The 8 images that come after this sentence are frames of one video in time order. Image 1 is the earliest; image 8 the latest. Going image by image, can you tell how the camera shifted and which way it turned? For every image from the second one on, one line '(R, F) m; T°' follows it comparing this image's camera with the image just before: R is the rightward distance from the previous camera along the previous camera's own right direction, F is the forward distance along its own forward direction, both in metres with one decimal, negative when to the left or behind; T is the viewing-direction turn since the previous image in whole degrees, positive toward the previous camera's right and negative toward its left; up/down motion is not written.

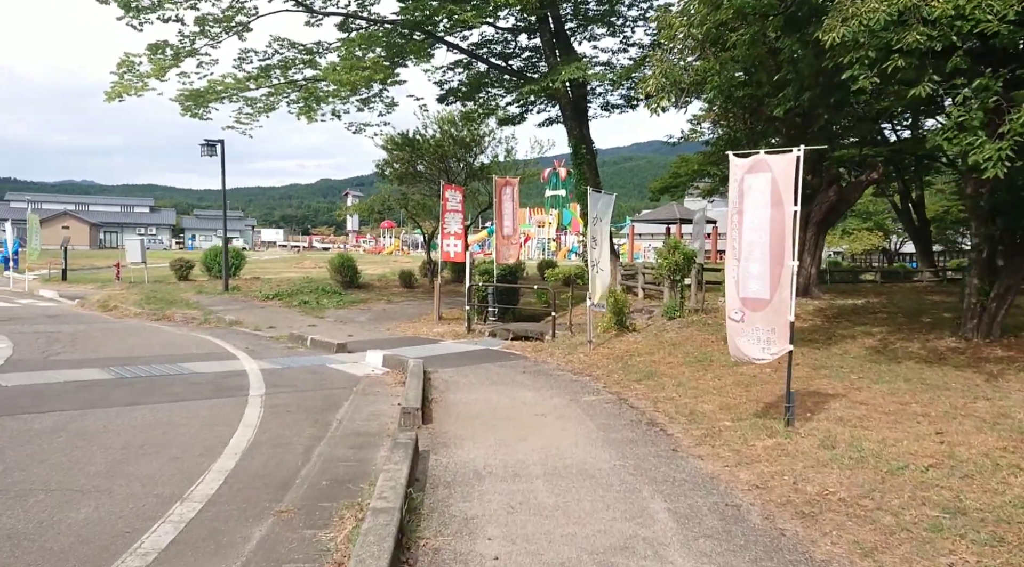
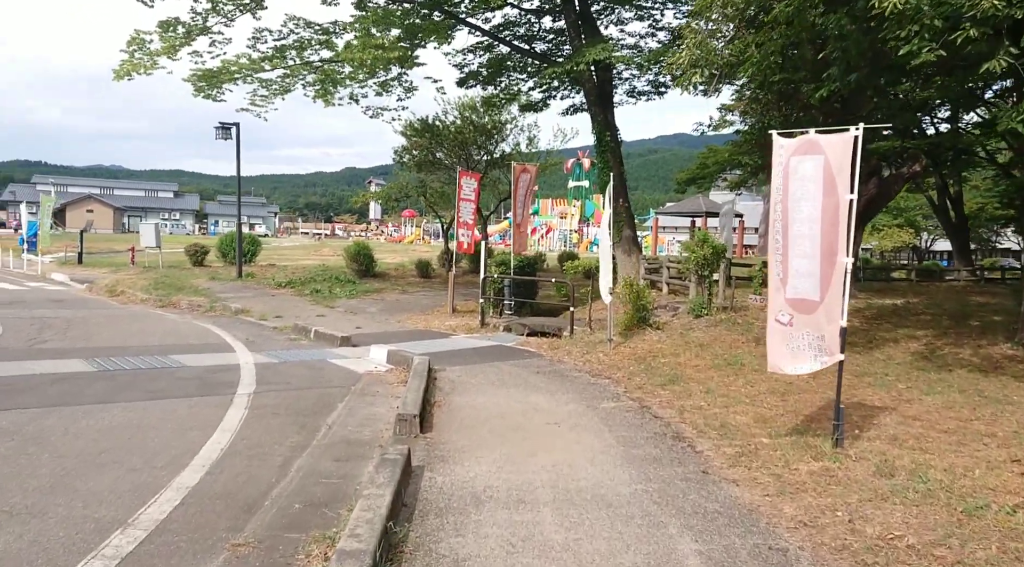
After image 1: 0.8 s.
(+0.1, +0.8) m; -2°
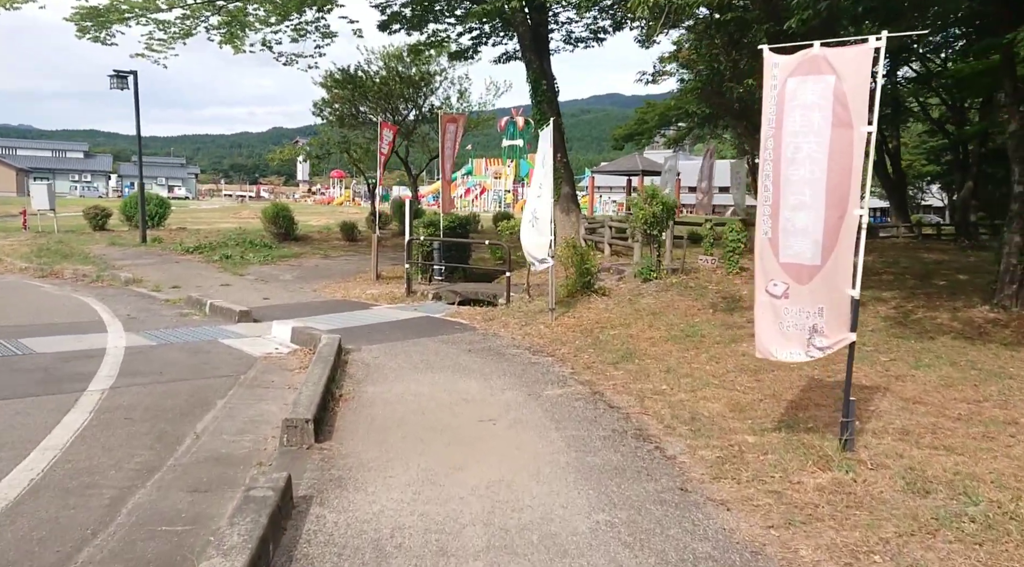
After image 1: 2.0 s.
(+0.1, +1.3) m; +5°
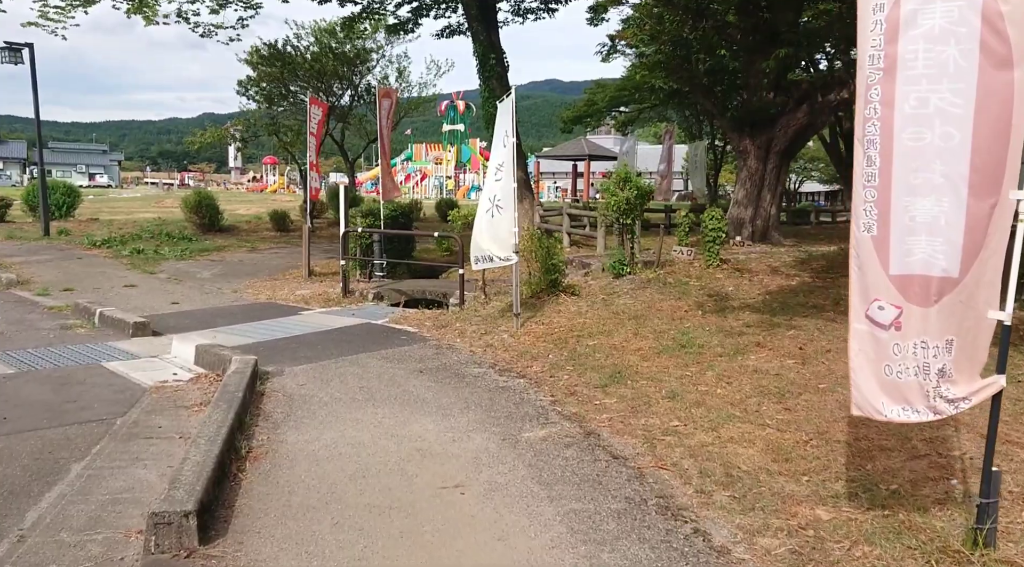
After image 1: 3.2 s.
(-0.1, +1.5) m; +4°
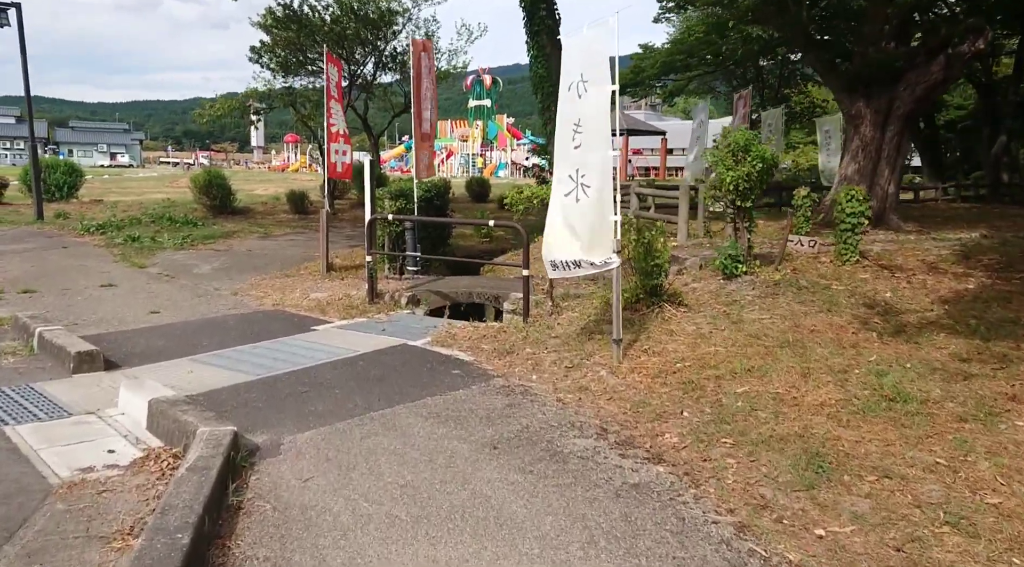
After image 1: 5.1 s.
(-0.5, +2.4) m; -2°
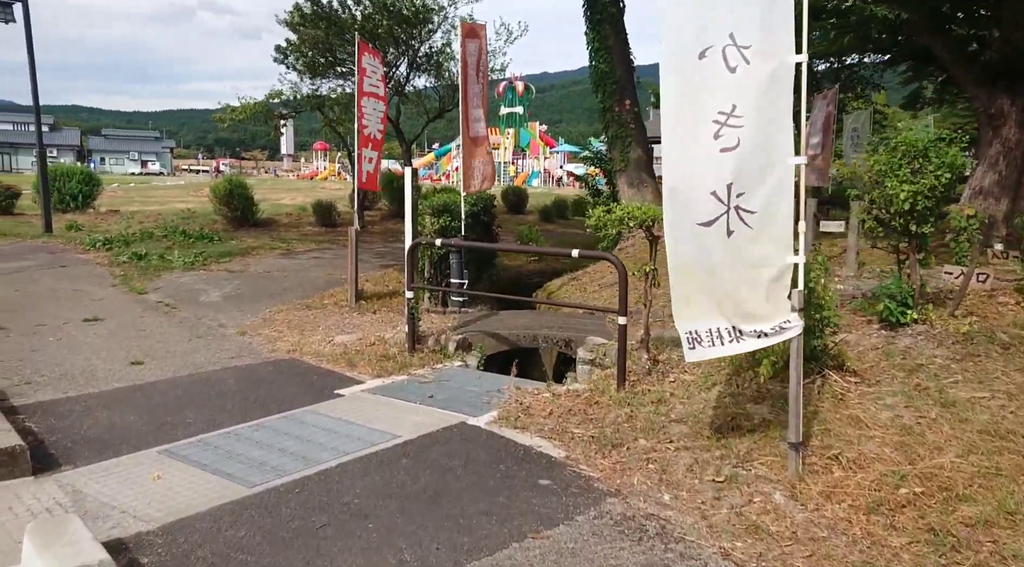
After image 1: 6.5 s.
(-0.4, +1.8) m; -2°
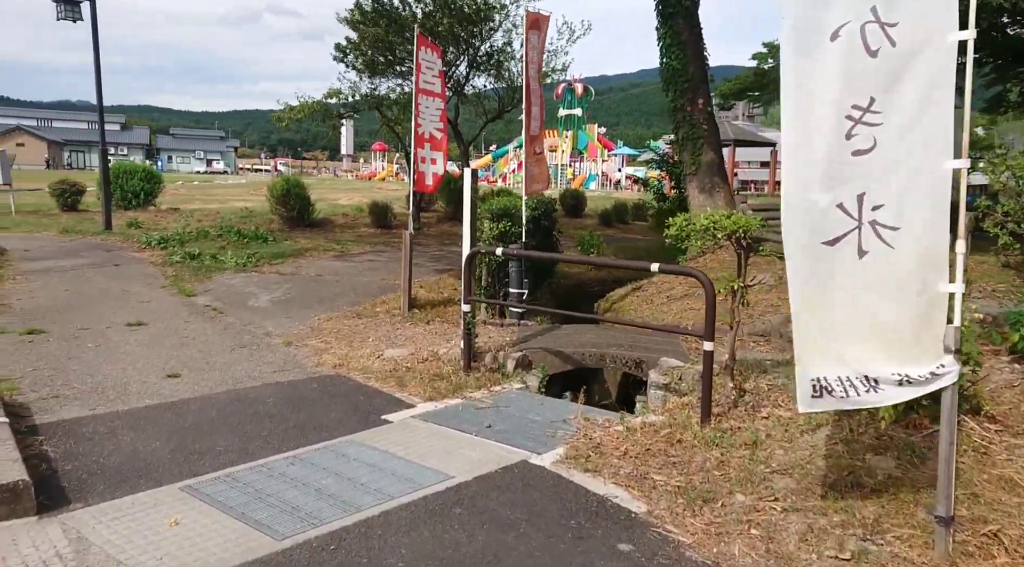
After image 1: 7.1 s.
(-0.1, +0.6) m; -4°
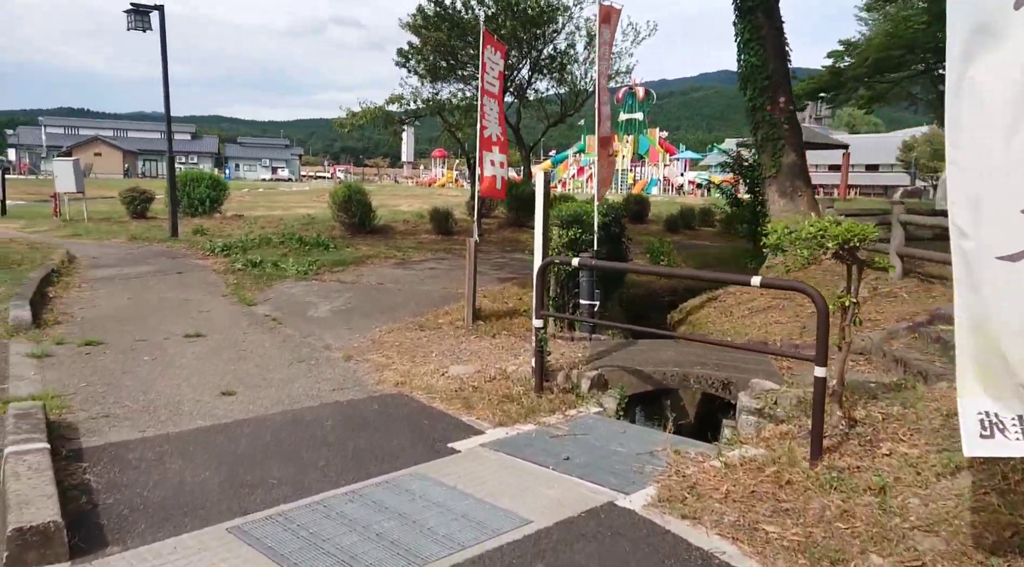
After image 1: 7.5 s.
(-0.1, +0.5) m; -4°
